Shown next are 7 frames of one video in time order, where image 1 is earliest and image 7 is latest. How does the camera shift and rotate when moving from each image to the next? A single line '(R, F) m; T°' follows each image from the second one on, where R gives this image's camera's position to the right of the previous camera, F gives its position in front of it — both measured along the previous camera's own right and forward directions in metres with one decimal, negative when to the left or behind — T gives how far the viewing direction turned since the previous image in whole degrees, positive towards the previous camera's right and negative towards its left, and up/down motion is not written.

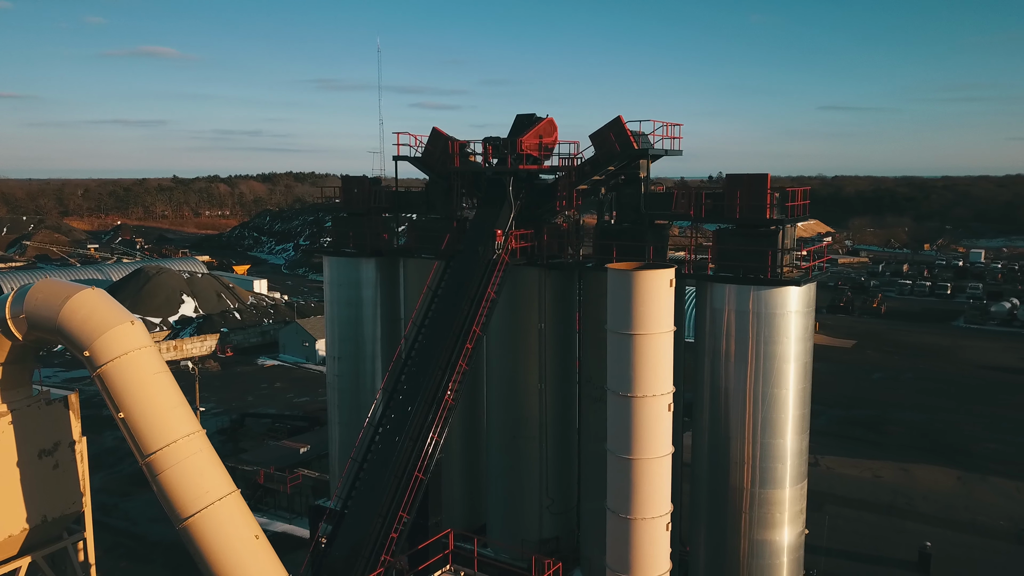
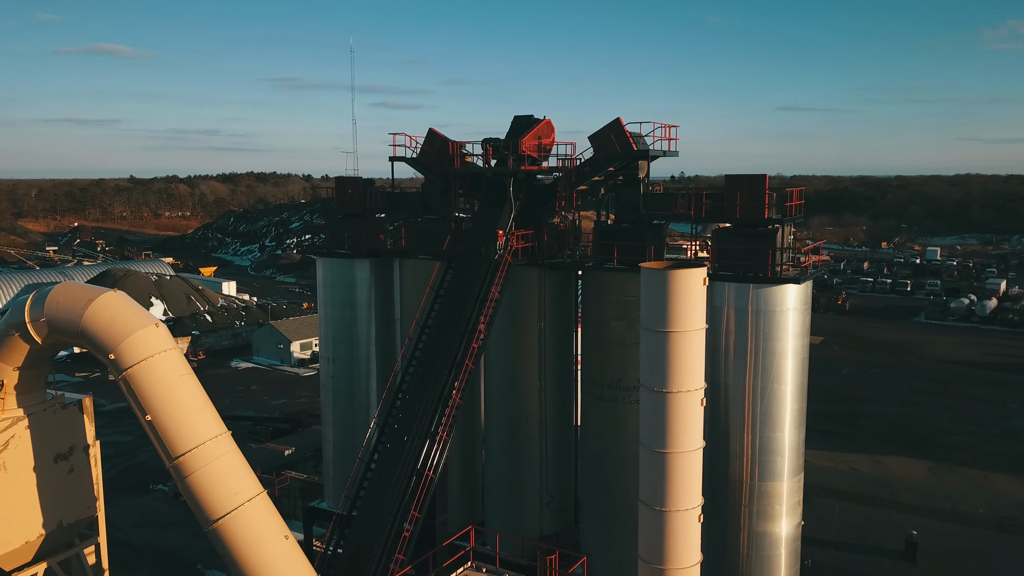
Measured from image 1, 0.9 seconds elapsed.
(-0.6, -0.1) m; +2°
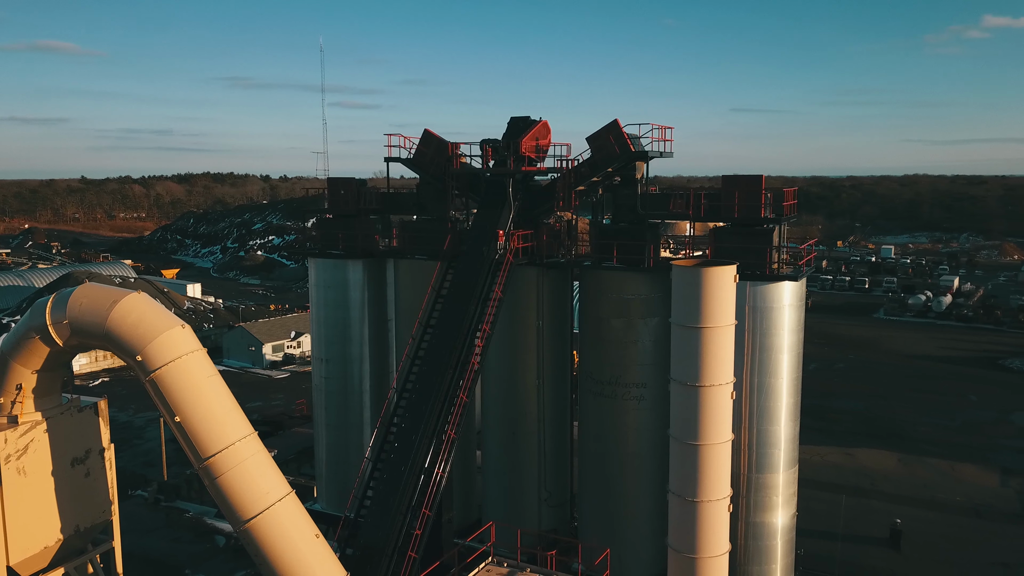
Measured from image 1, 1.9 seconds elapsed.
(-0.6, -0.1) m; +3°
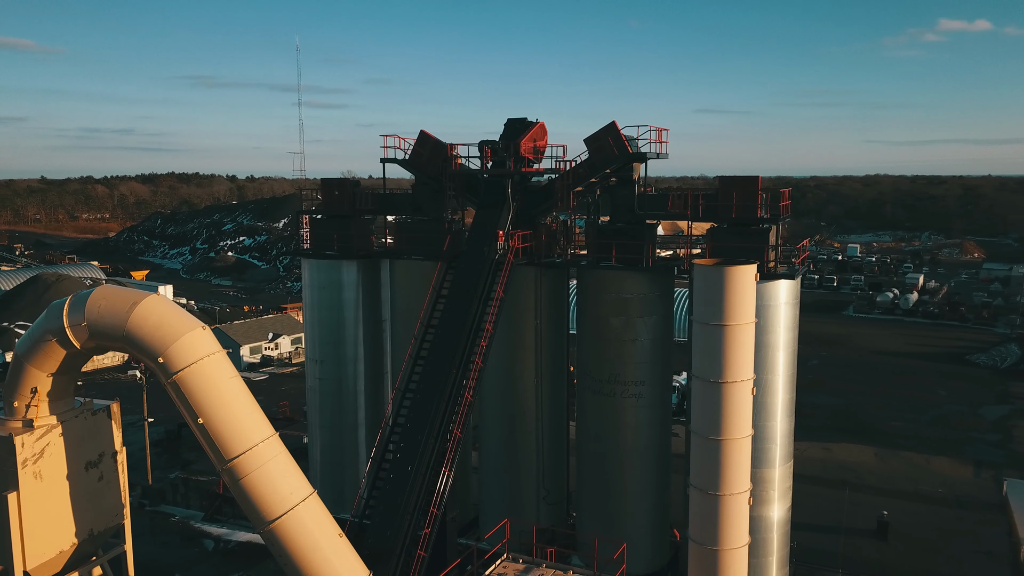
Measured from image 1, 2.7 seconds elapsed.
(-0.5, -0.1) m; +2°
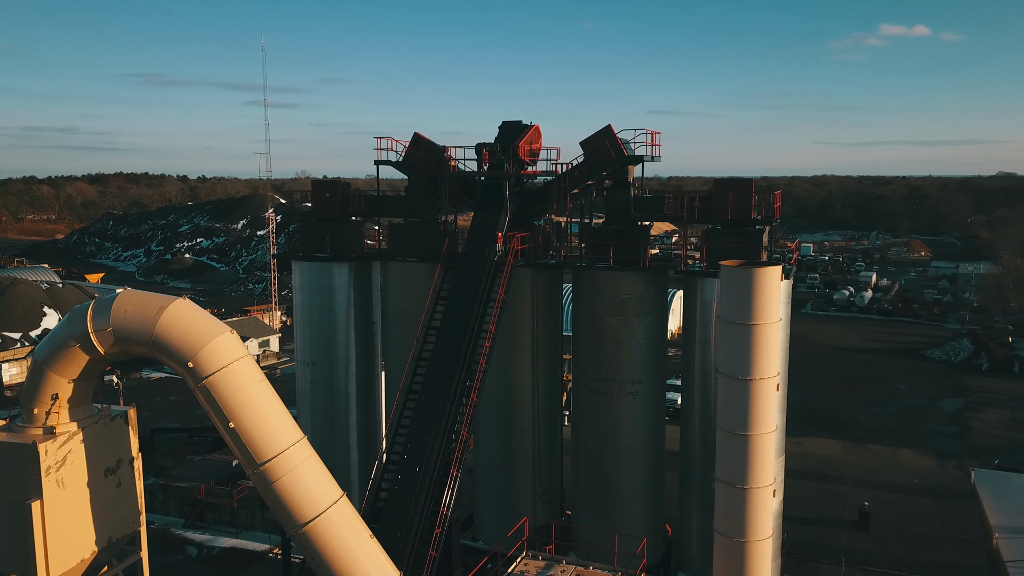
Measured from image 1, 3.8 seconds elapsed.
(-0.6, -0.1) m; +3°
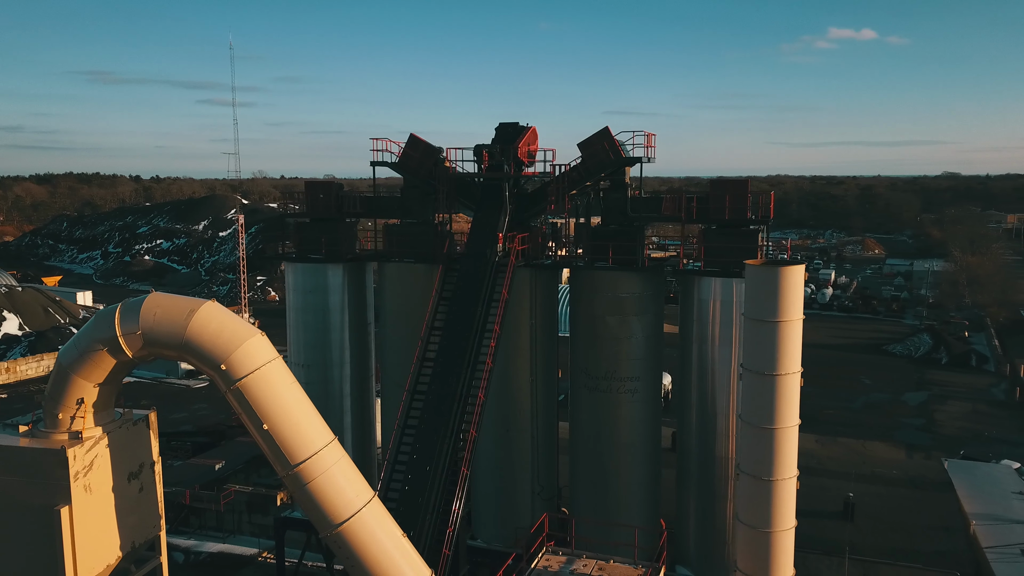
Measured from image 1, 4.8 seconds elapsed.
(-0.6, -0.1) m; +3°
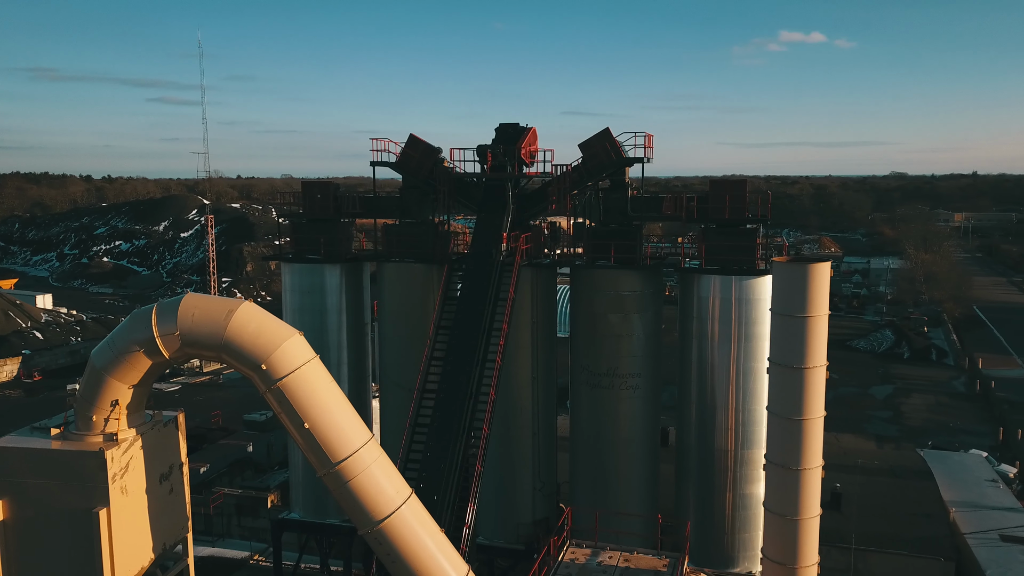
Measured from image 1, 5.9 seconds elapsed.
(-0.7, -0.1) m; +3°
